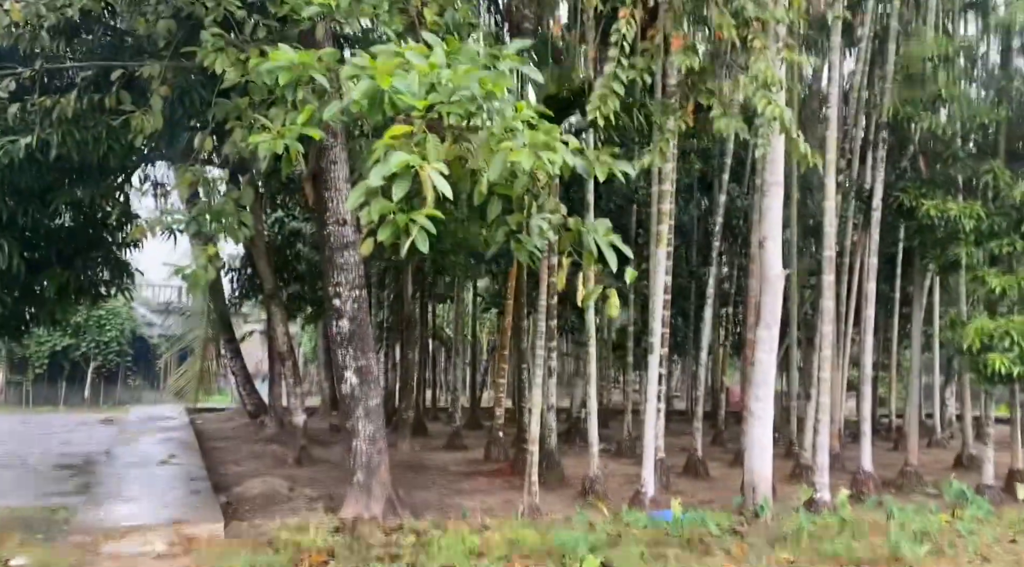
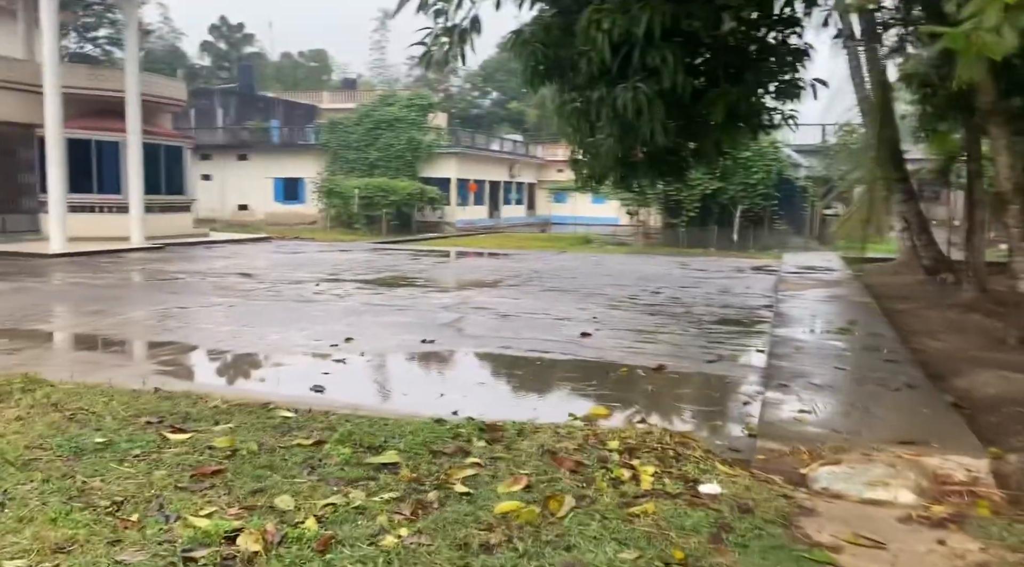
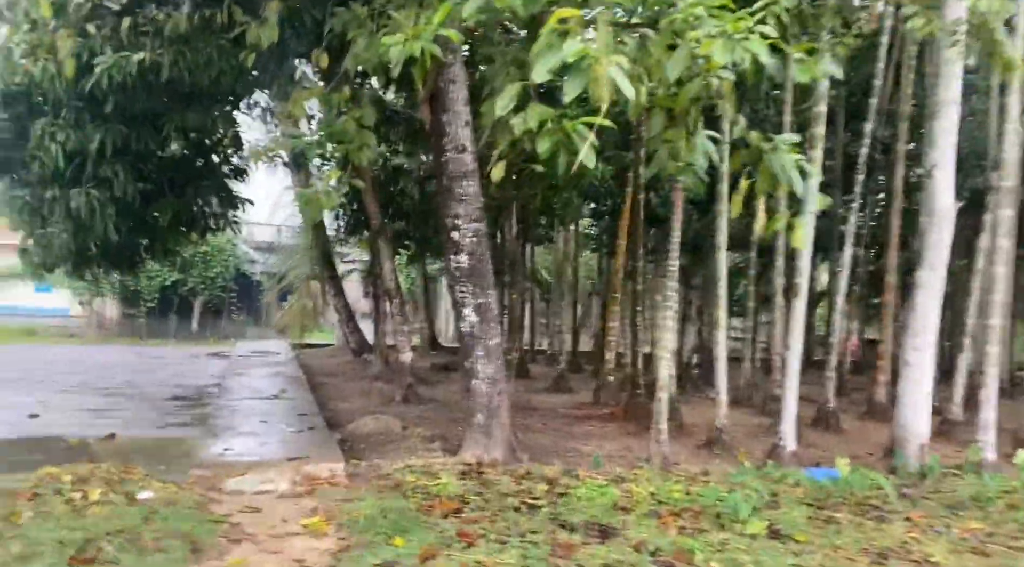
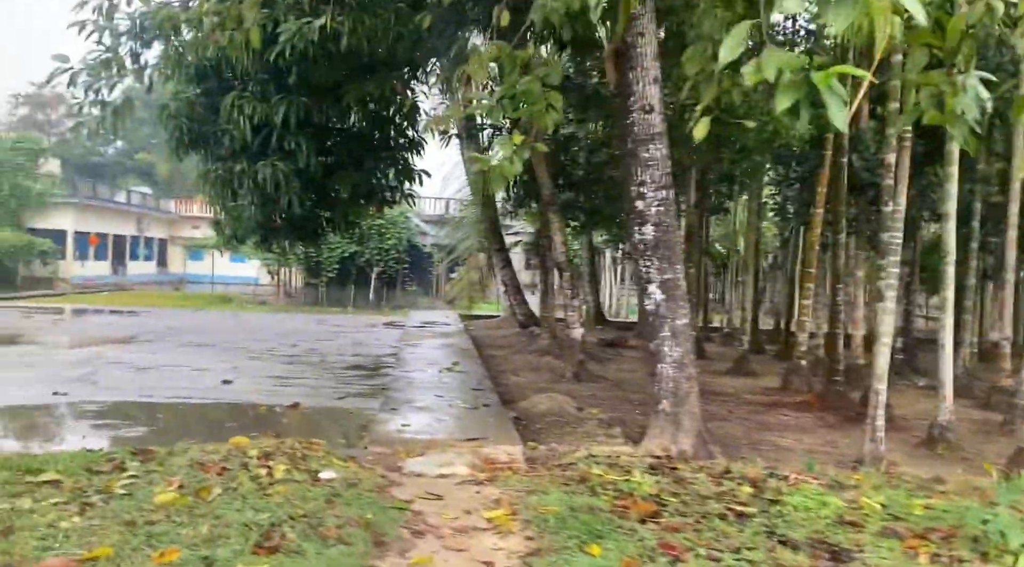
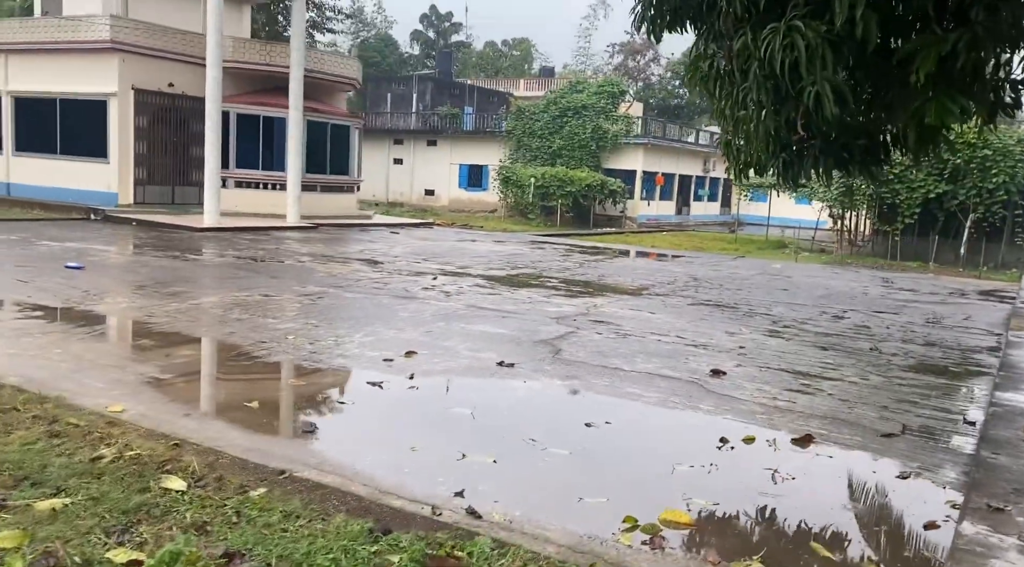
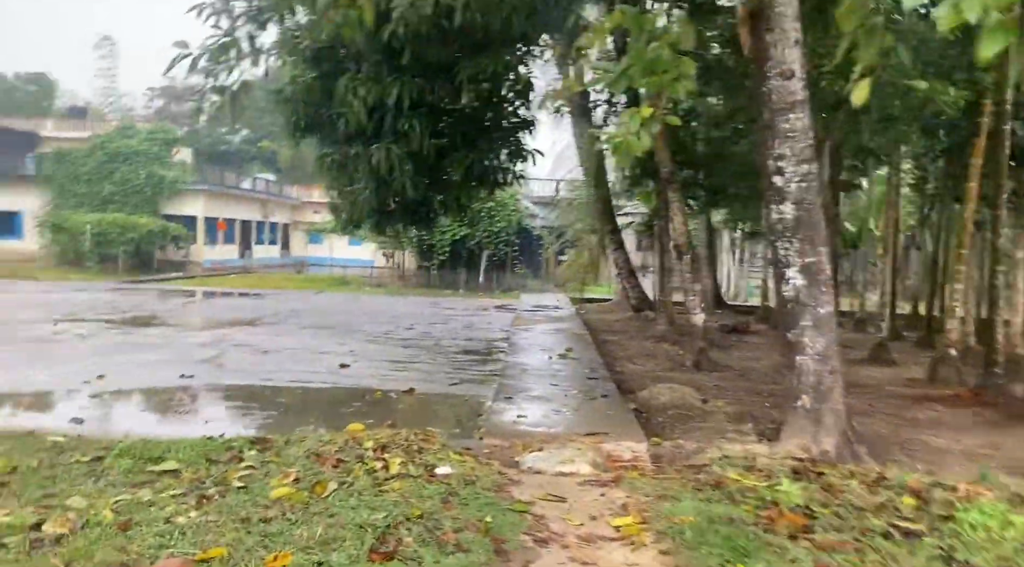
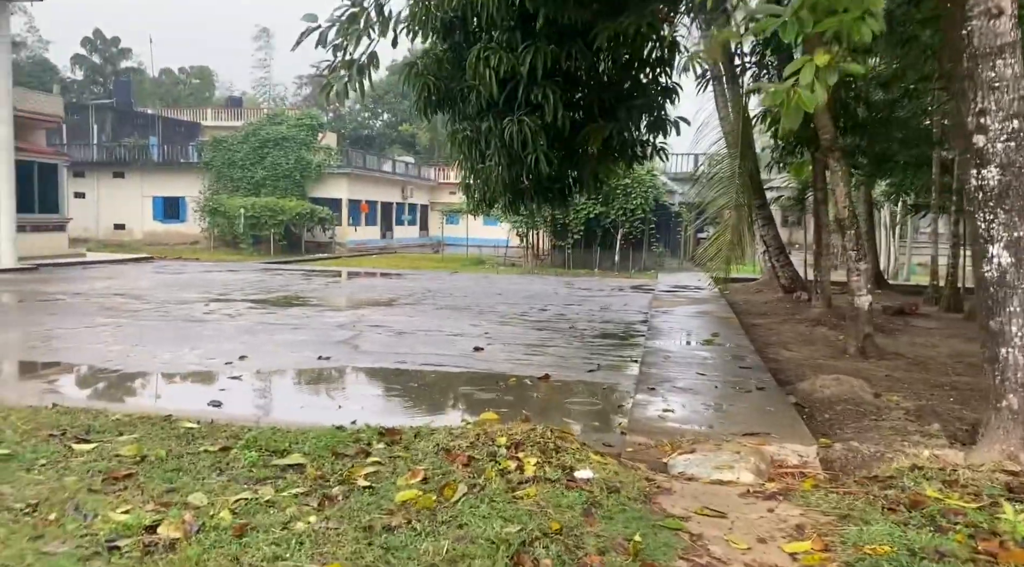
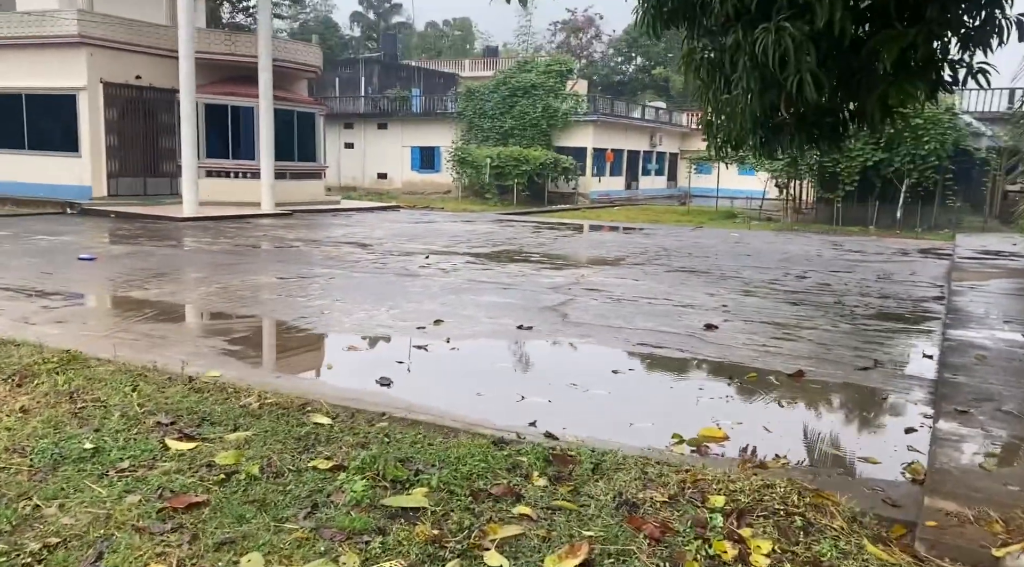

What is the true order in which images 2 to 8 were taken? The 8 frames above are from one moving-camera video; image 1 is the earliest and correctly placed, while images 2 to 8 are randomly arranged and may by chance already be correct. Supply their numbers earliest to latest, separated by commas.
3, 4, 6, 7, 2, 8, 5
